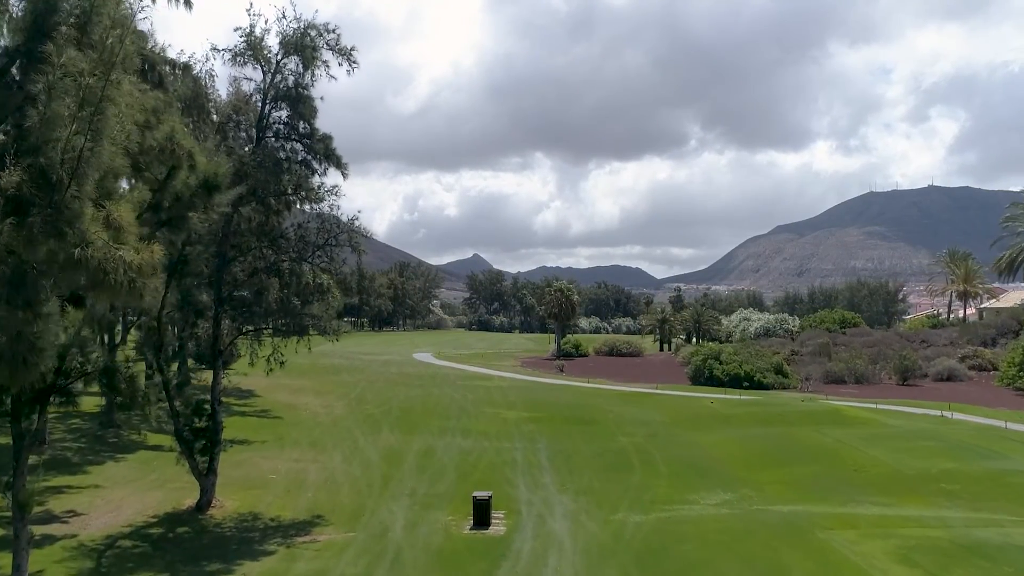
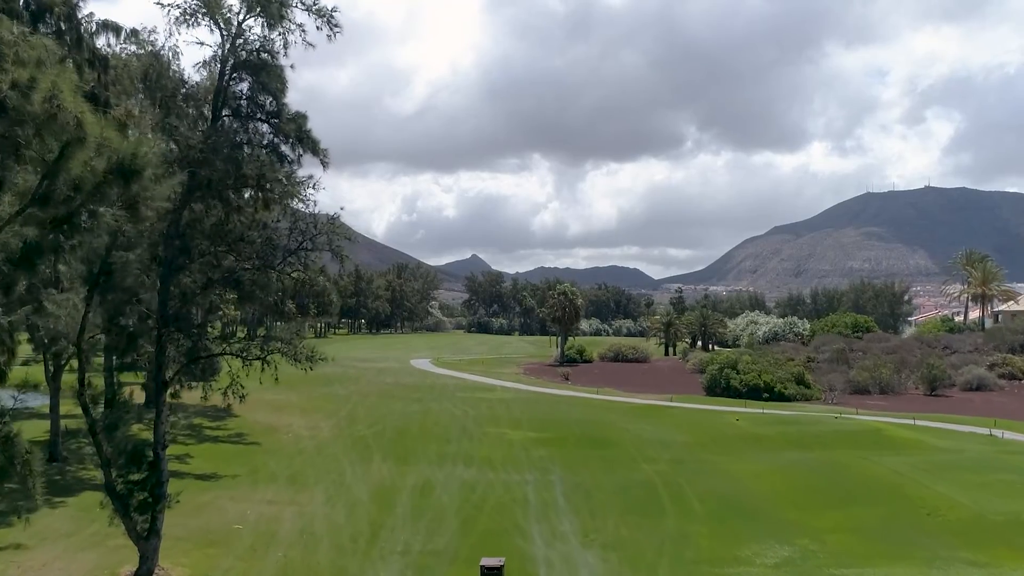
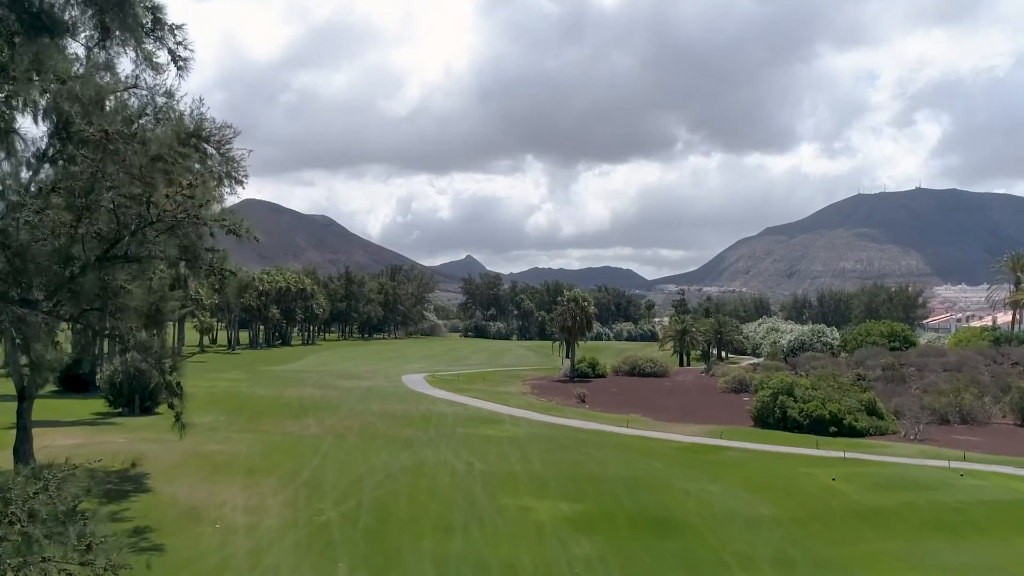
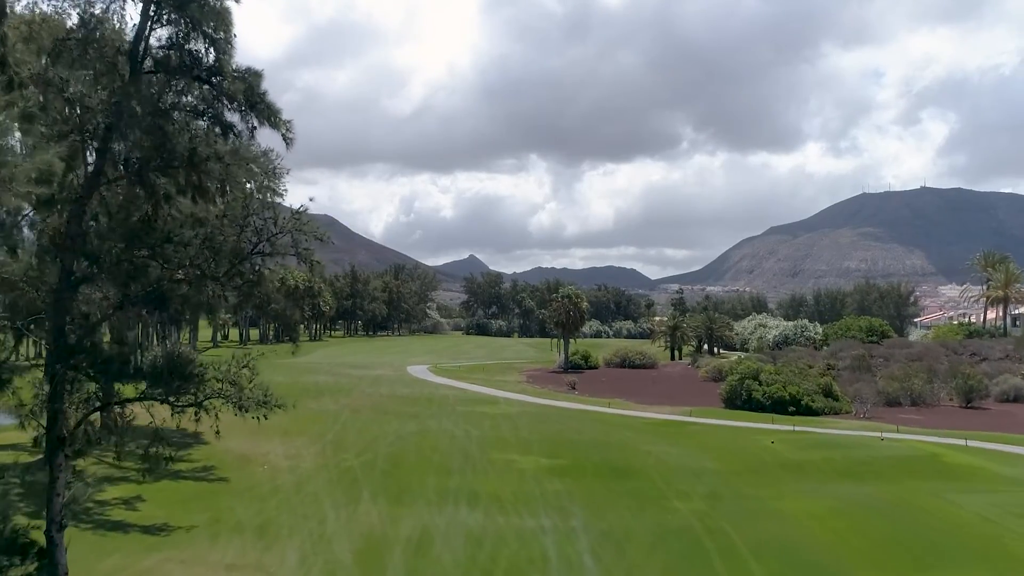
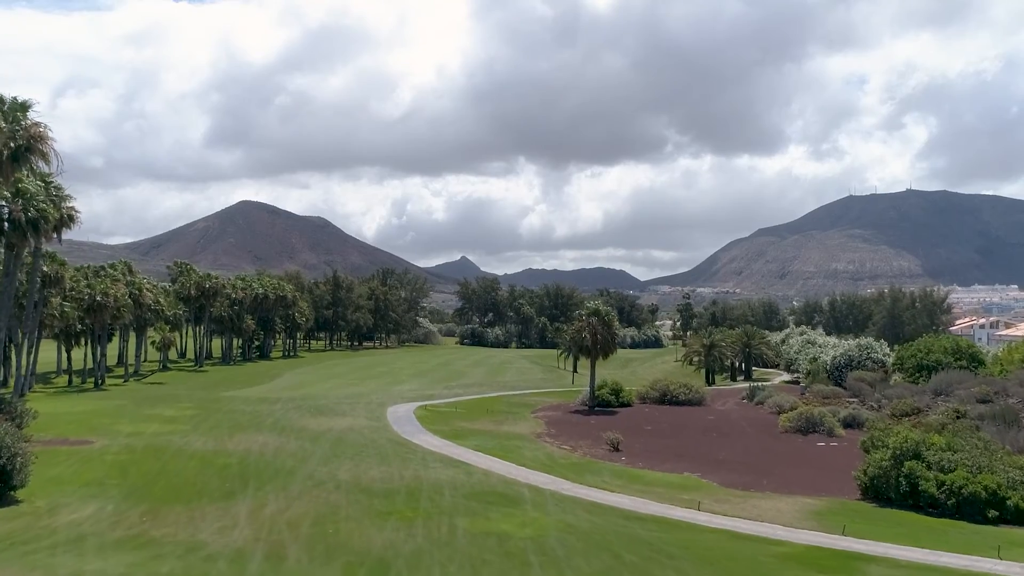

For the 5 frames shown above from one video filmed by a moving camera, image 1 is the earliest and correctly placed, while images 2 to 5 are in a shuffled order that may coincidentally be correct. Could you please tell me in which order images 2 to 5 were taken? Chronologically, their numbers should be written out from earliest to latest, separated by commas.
2, 4, 3, 5
